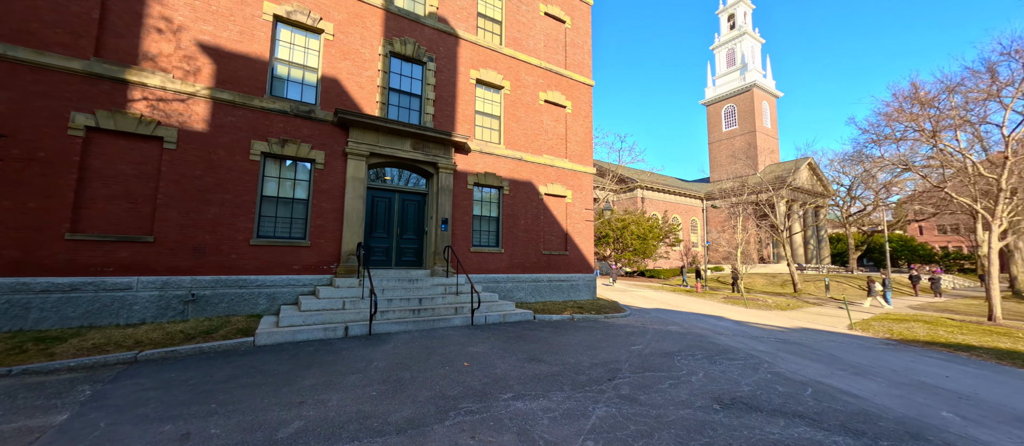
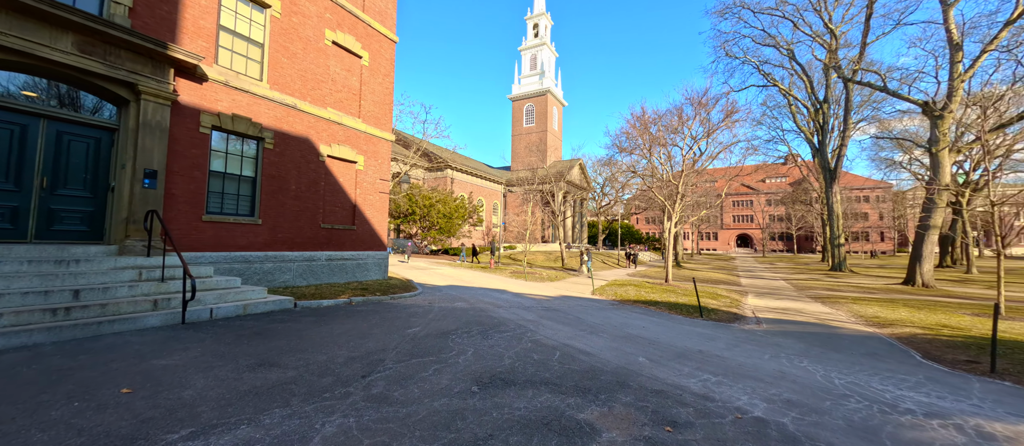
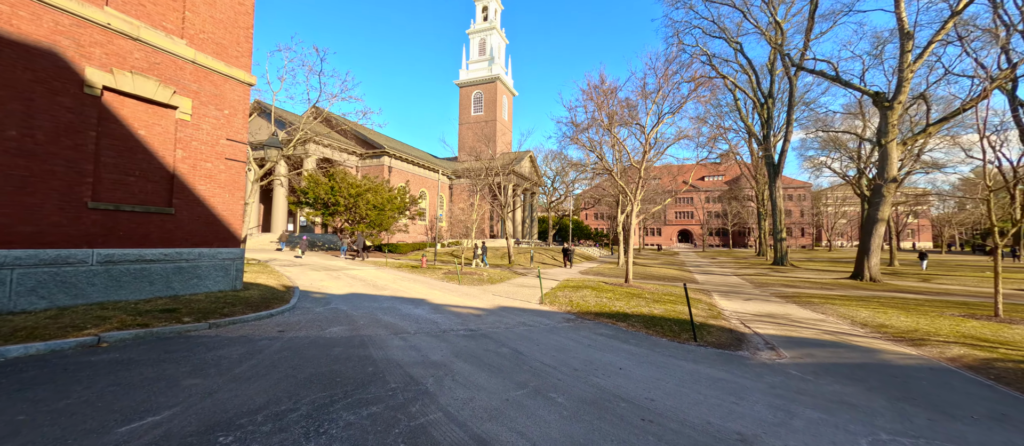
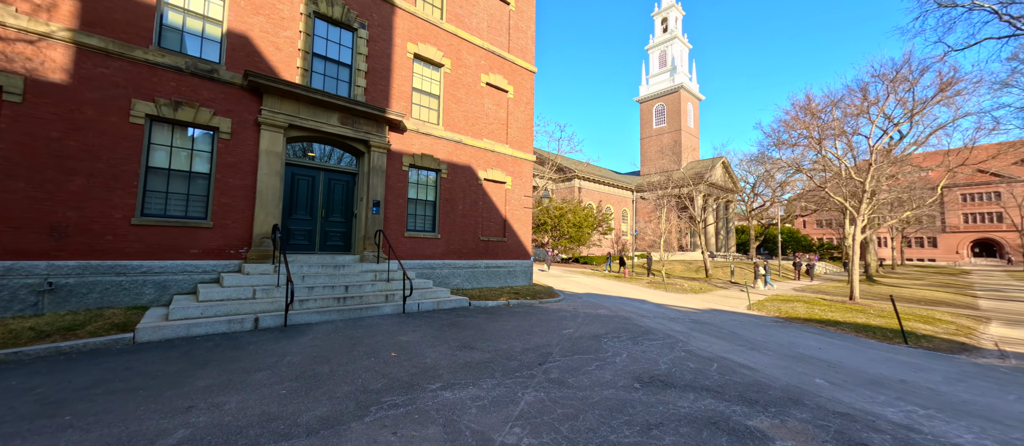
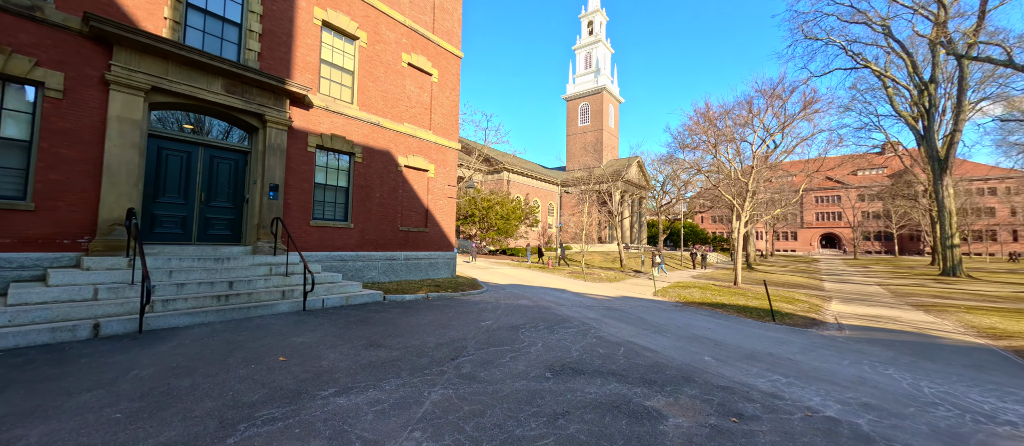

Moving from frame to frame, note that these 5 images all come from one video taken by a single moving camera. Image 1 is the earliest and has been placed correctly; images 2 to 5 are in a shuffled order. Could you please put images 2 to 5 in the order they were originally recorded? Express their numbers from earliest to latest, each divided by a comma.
4, 5, 2, 3
